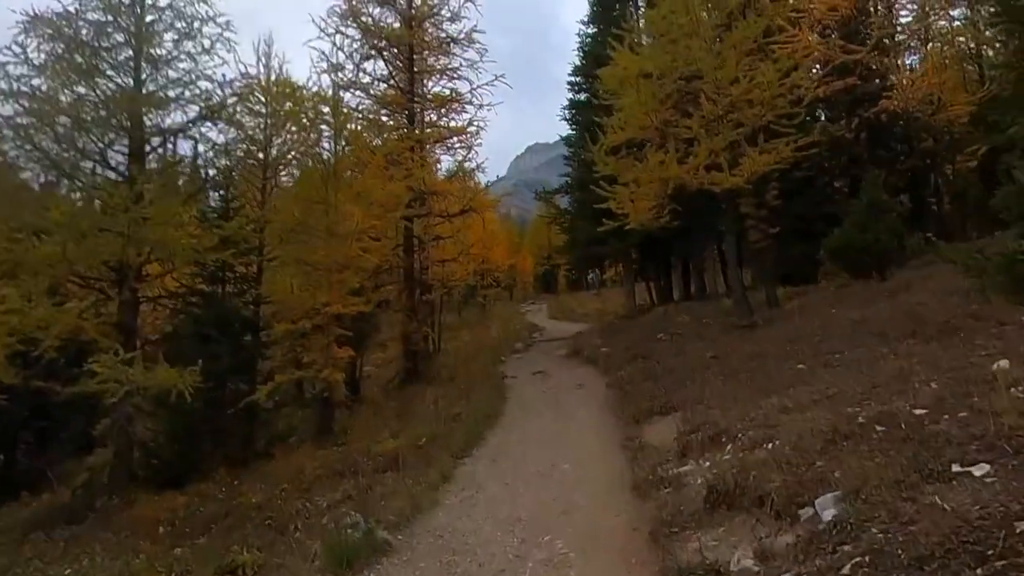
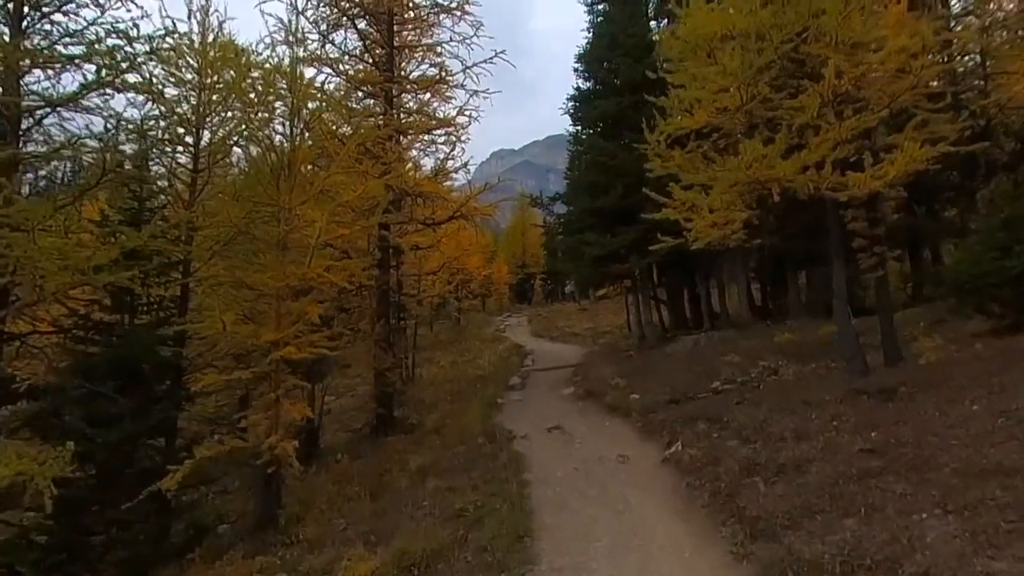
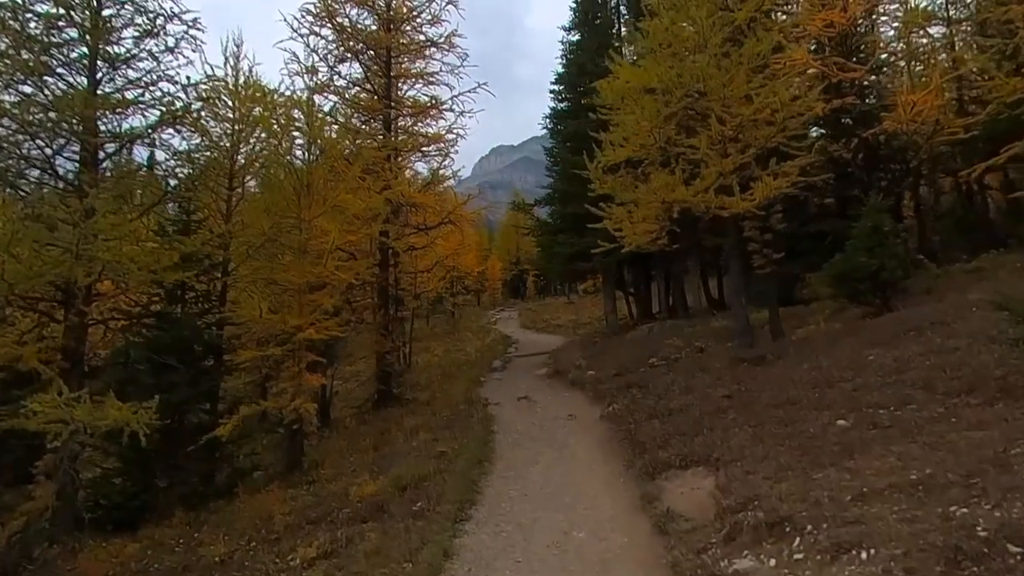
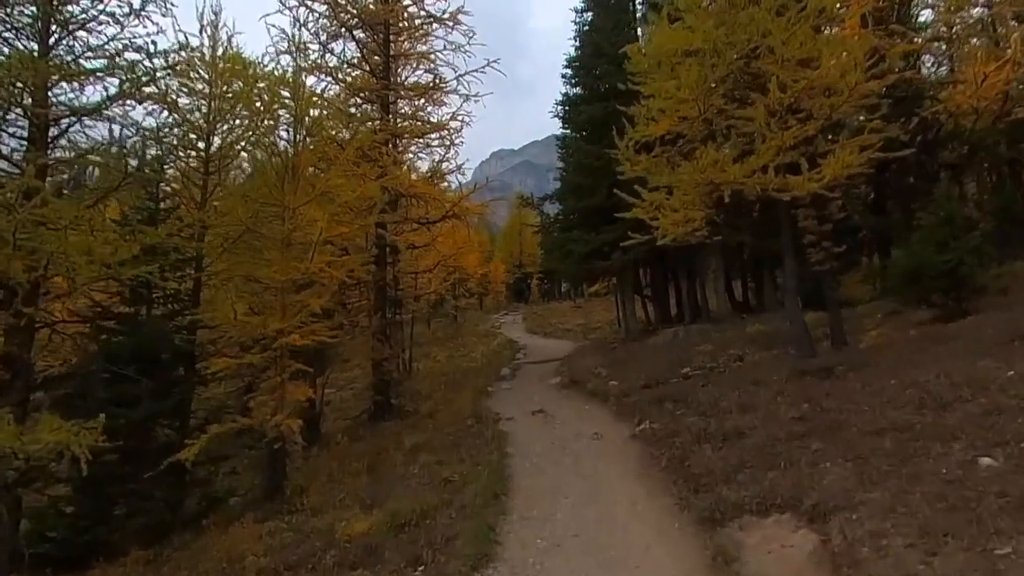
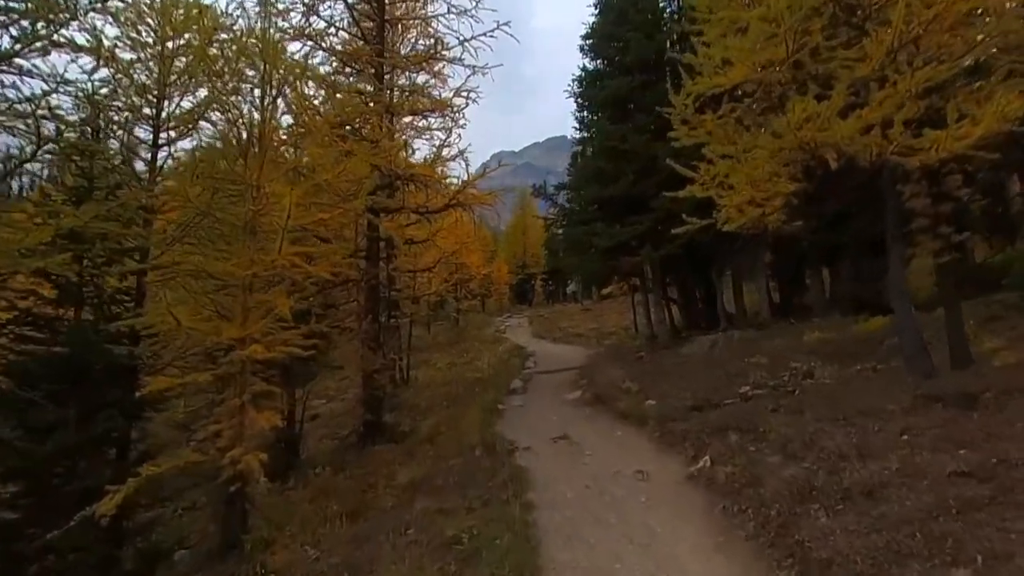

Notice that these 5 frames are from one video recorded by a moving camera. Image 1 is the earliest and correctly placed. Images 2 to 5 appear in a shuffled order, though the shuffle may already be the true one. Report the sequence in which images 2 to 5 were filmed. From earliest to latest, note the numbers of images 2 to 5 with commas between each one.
3, 4, 2, 5
